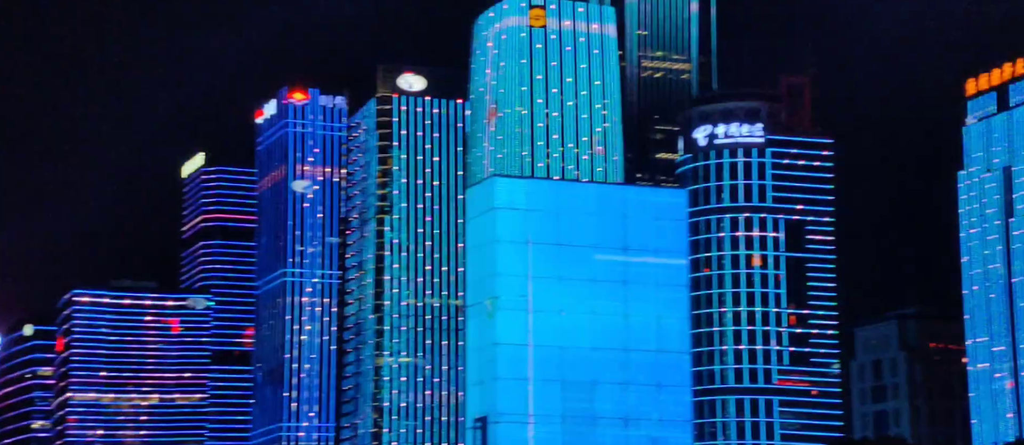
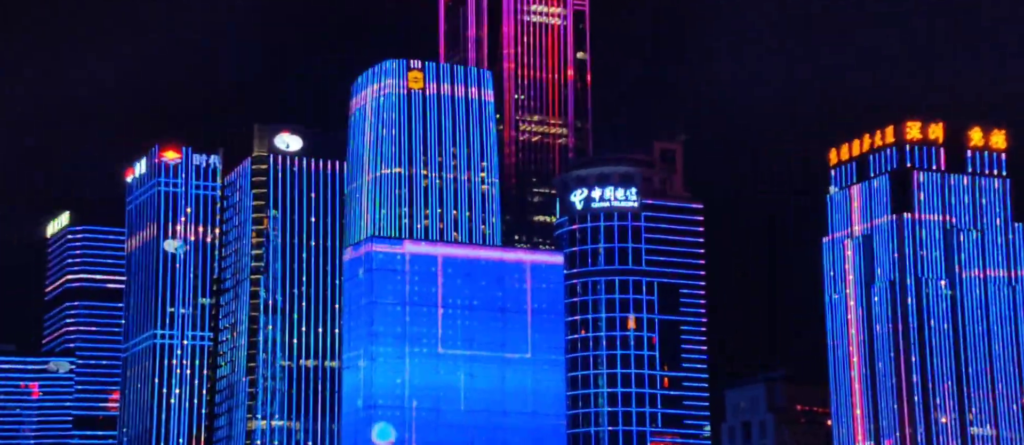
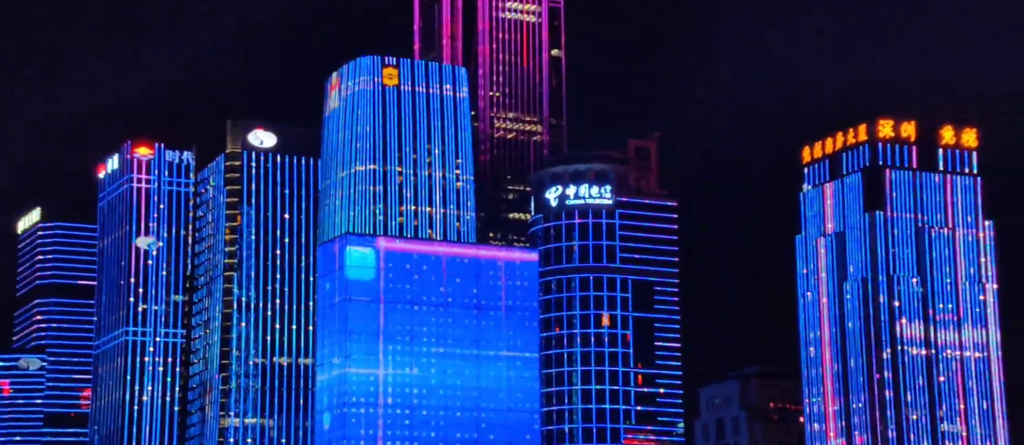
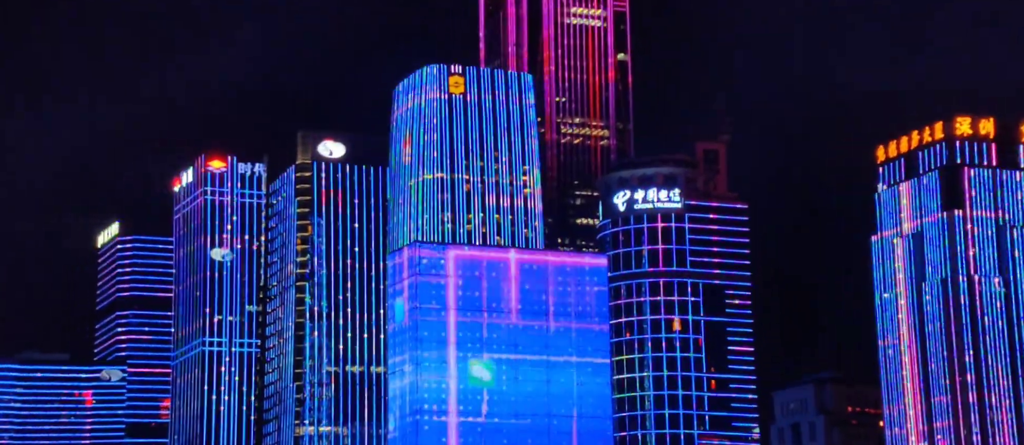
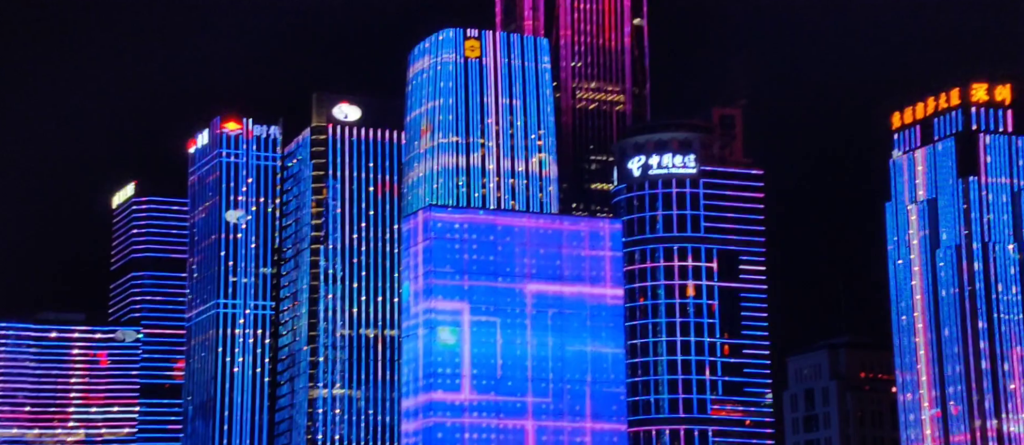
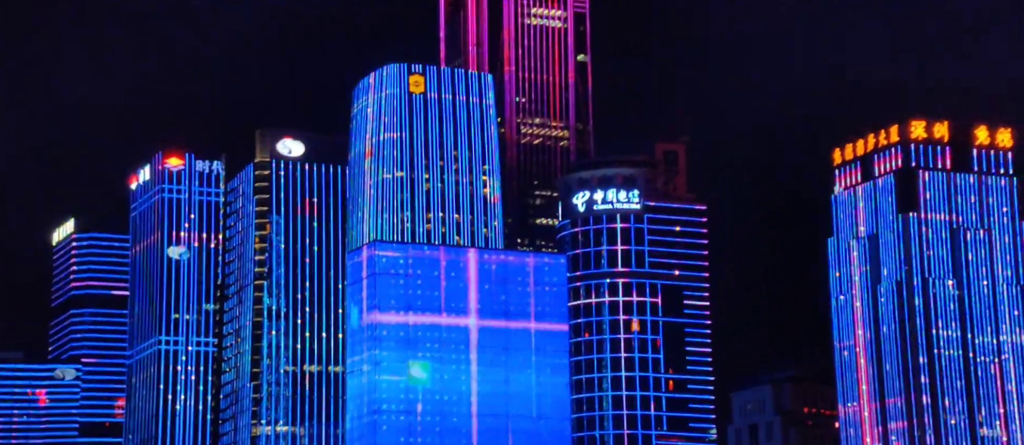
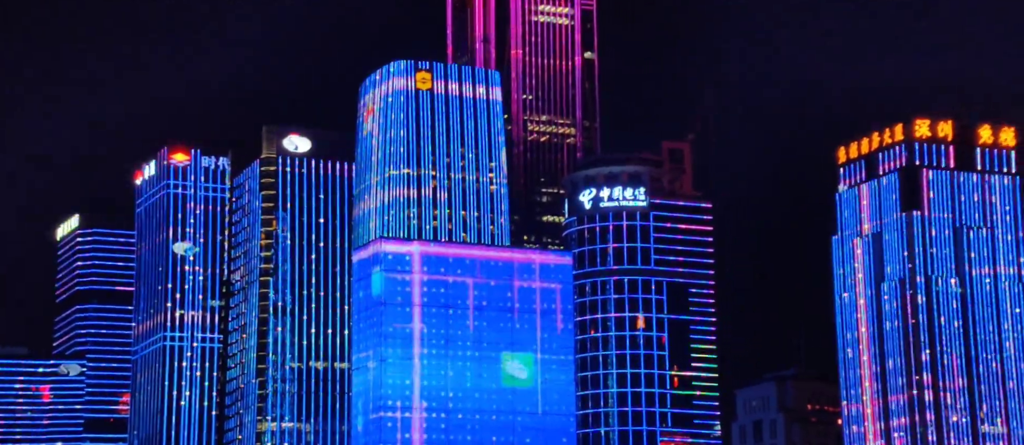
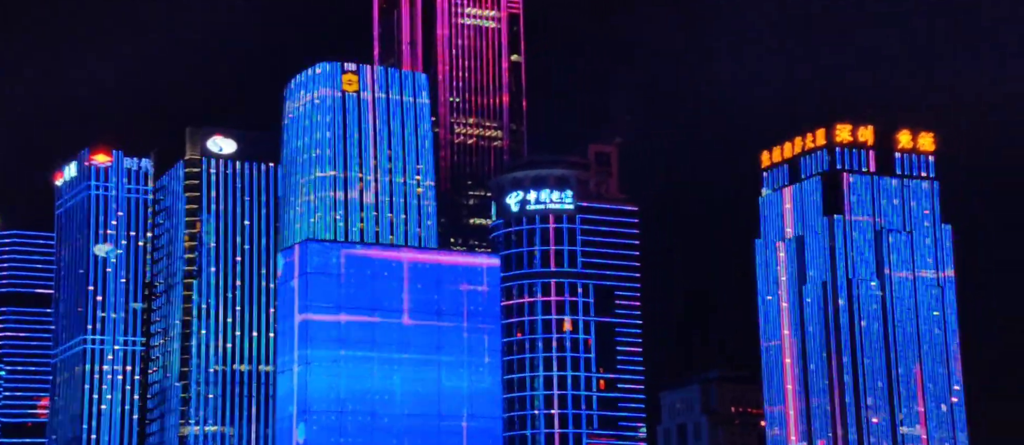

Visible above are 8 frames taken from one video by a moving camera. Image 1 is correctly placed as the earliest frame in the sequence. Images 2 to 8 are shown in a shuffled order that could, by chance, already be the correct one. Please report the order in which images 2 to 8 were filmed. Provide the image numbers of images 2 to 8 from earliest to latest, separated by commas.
5, 6, 4, 7, 3, 8, 2
